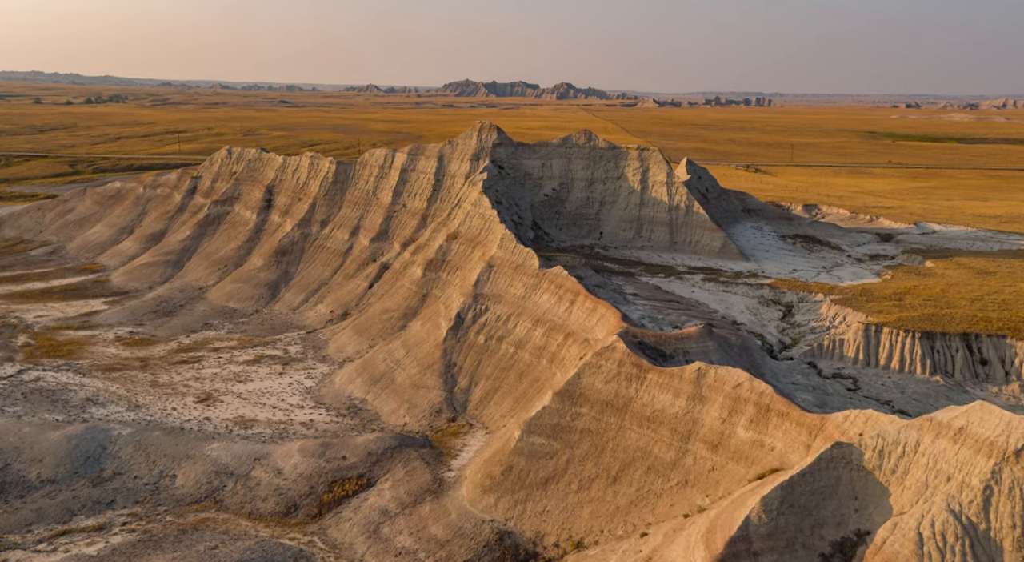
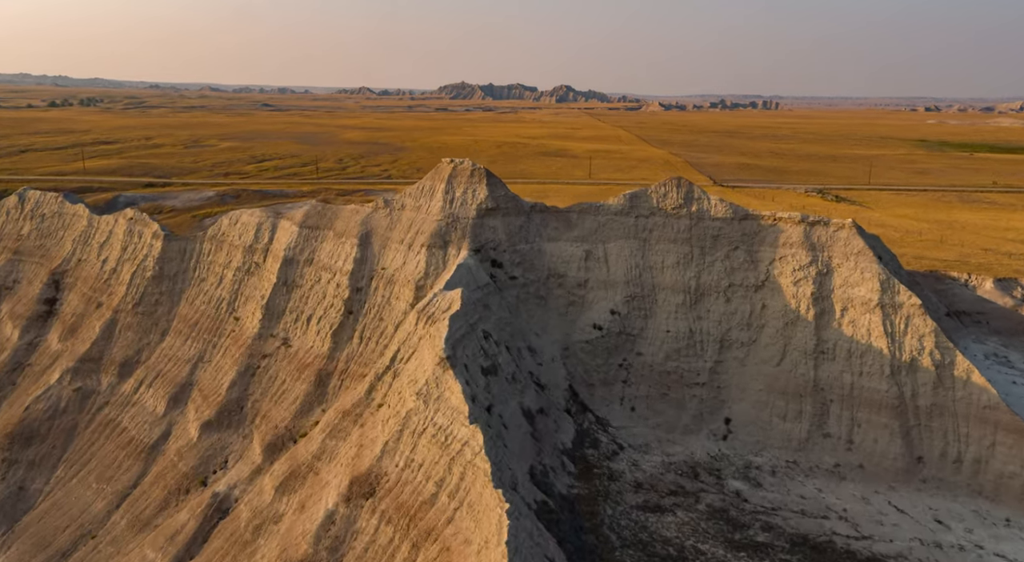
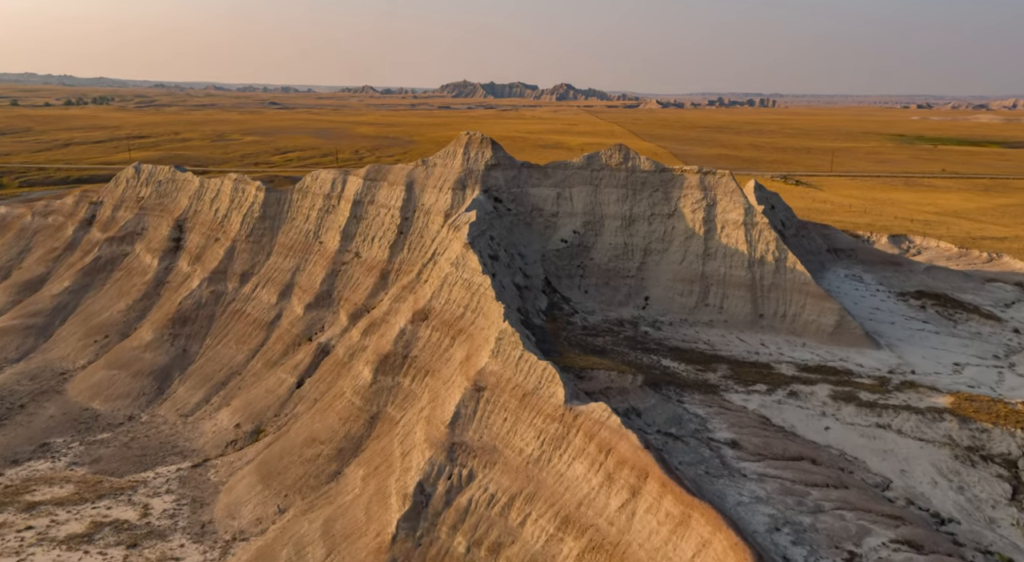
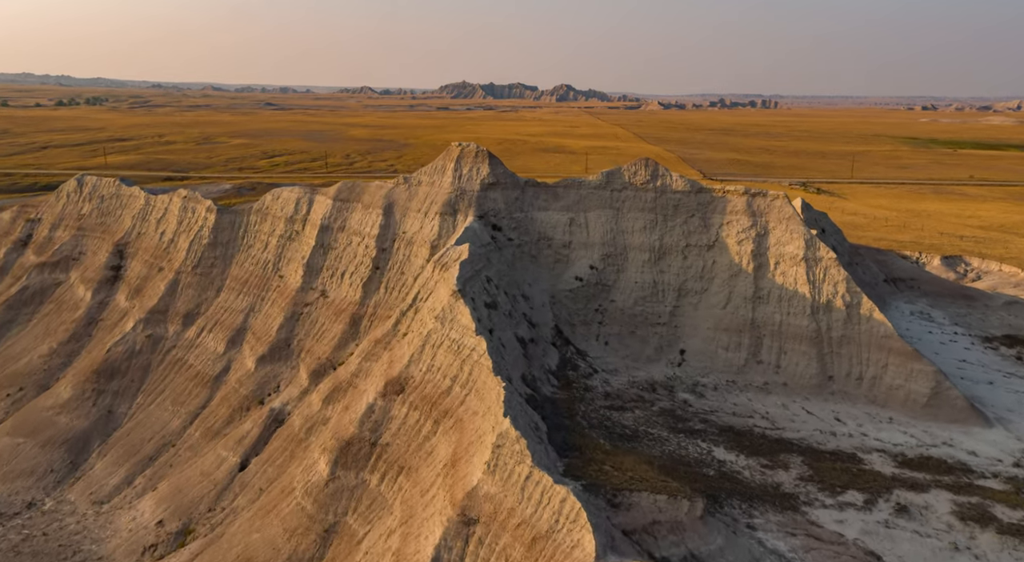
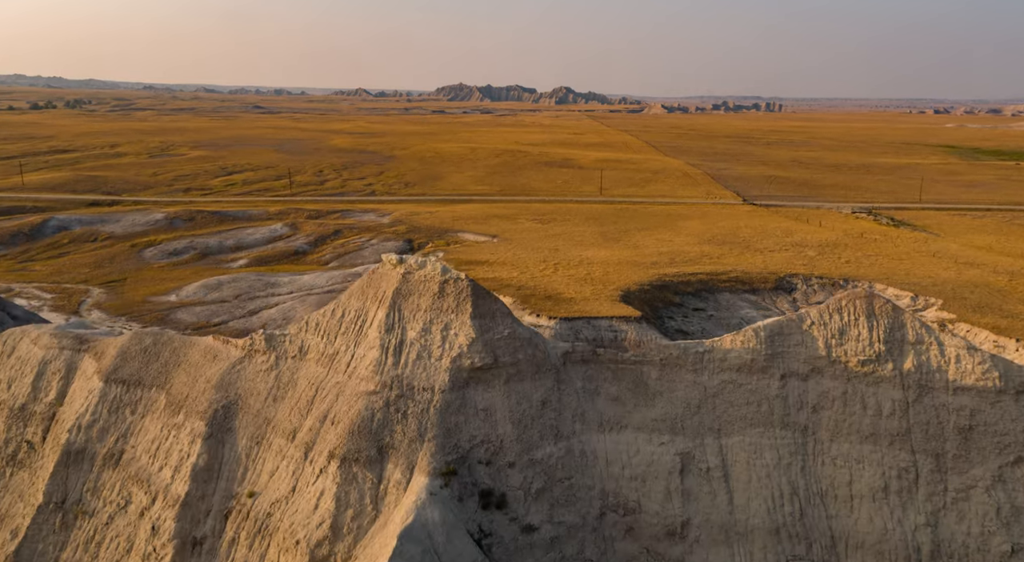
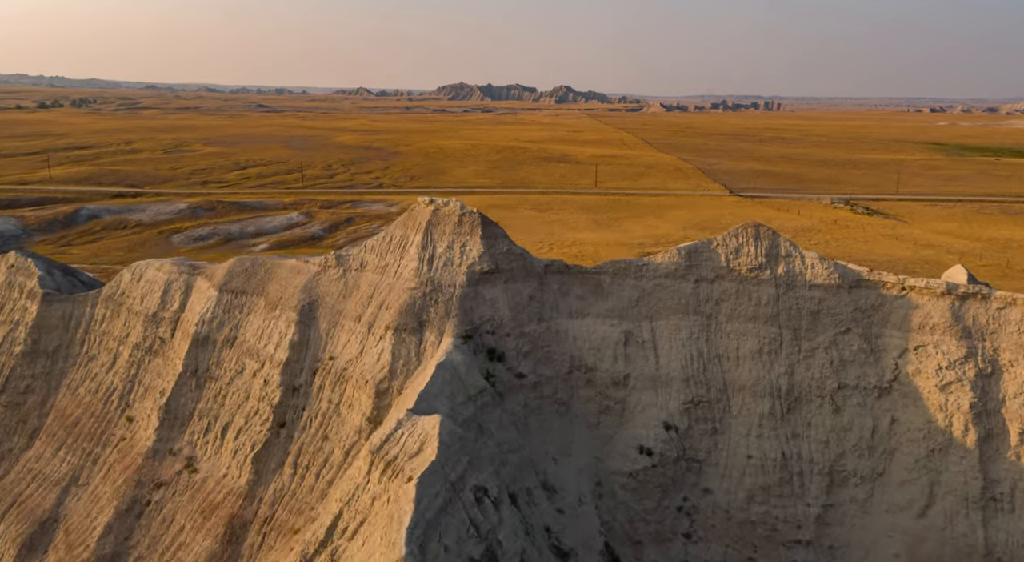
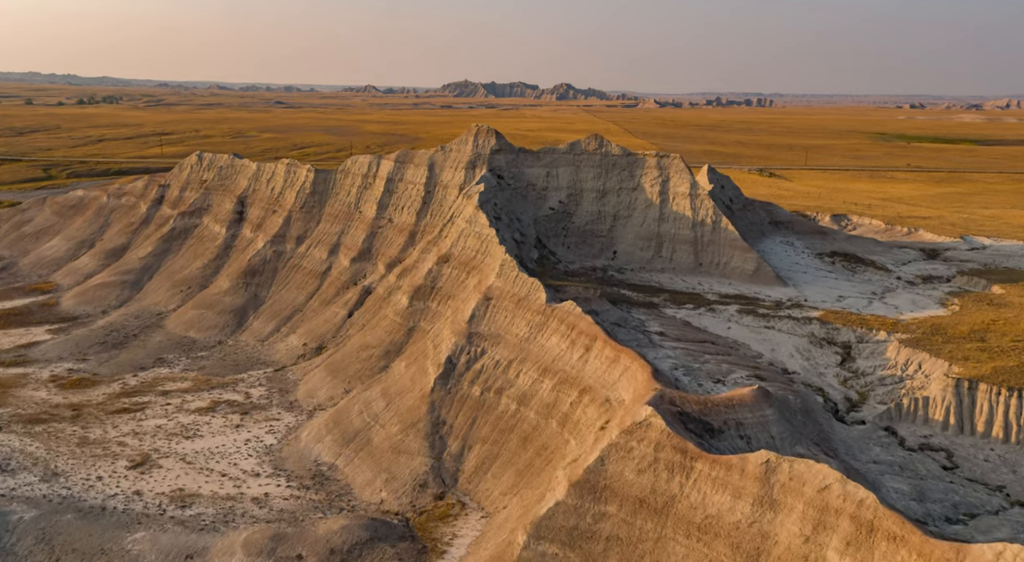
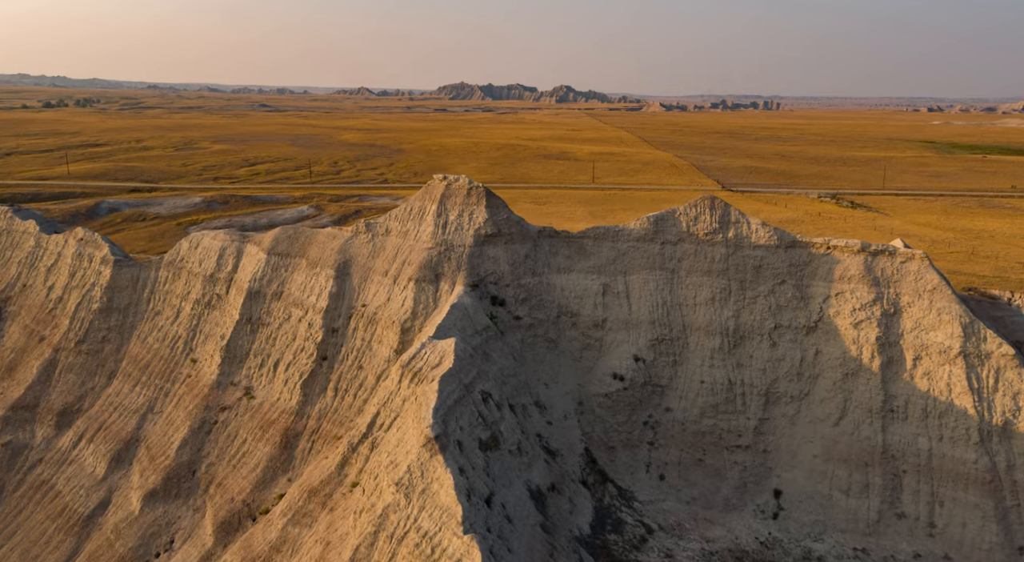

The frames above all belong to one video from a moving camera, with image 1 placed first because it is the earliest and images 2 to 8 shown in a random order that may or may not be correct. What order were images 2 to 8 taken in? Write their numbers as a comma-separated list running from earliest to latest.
7, 3, 4, 2, 8, 6, 5
